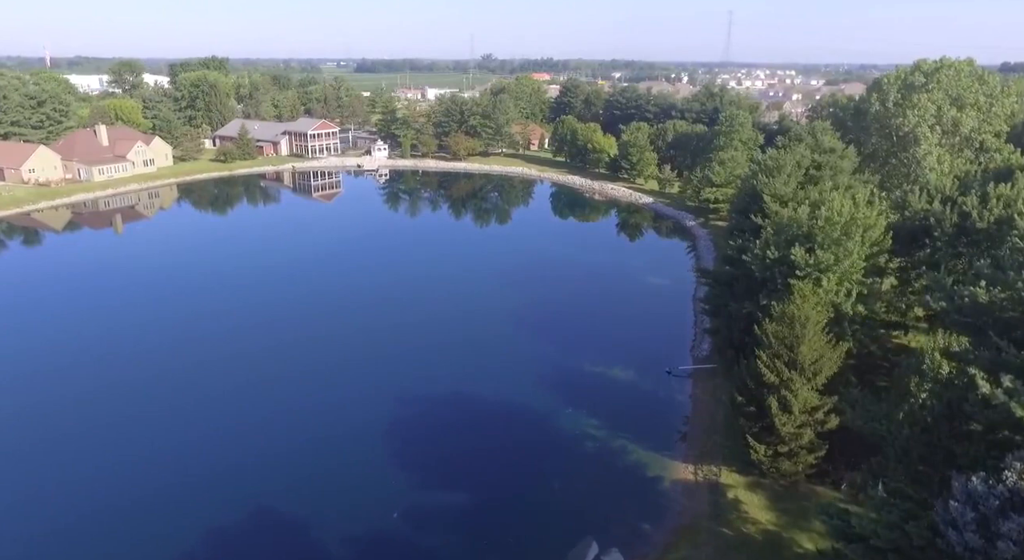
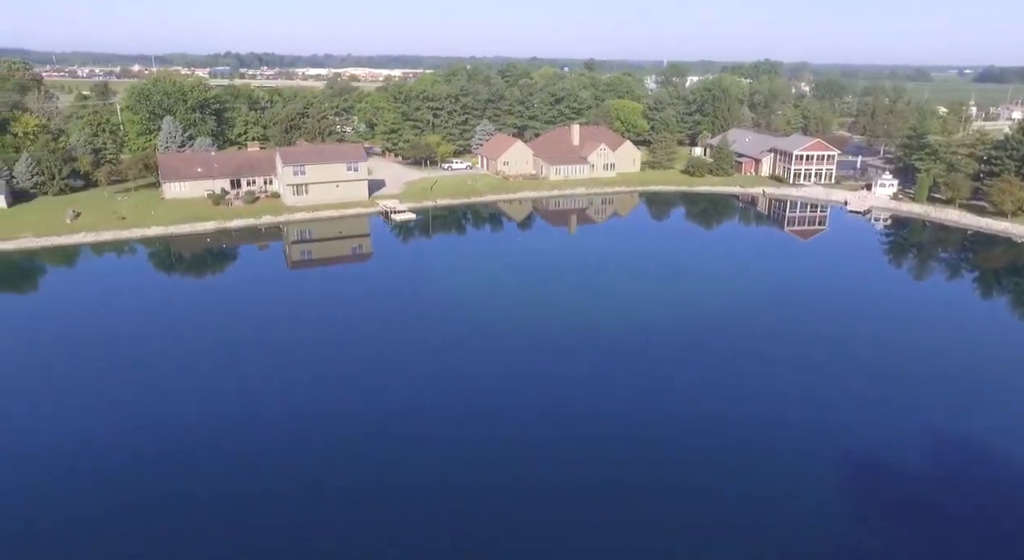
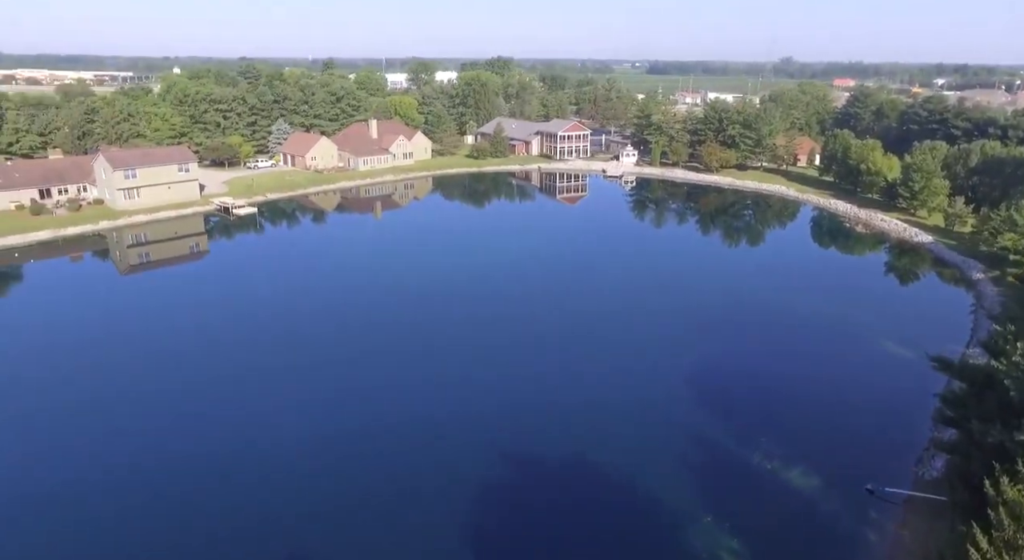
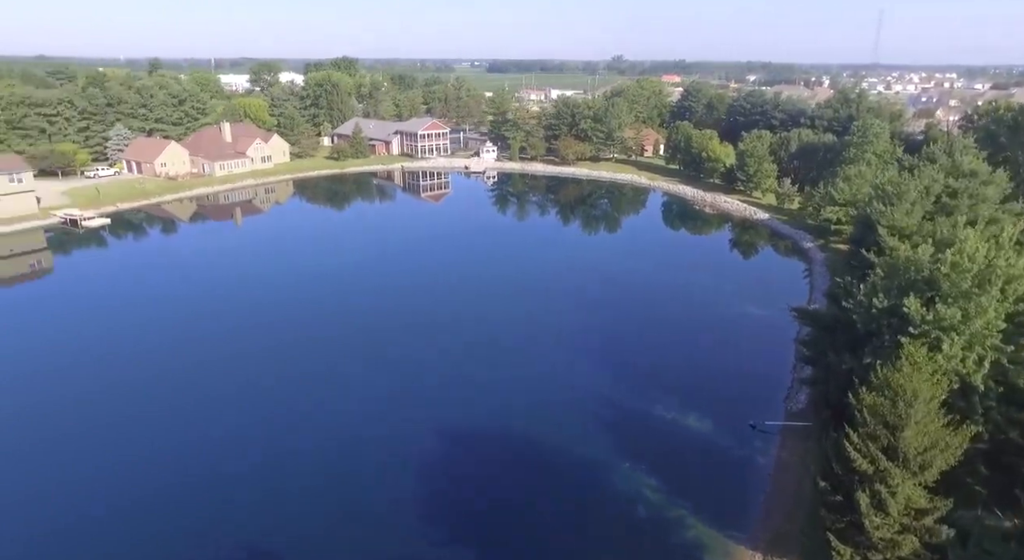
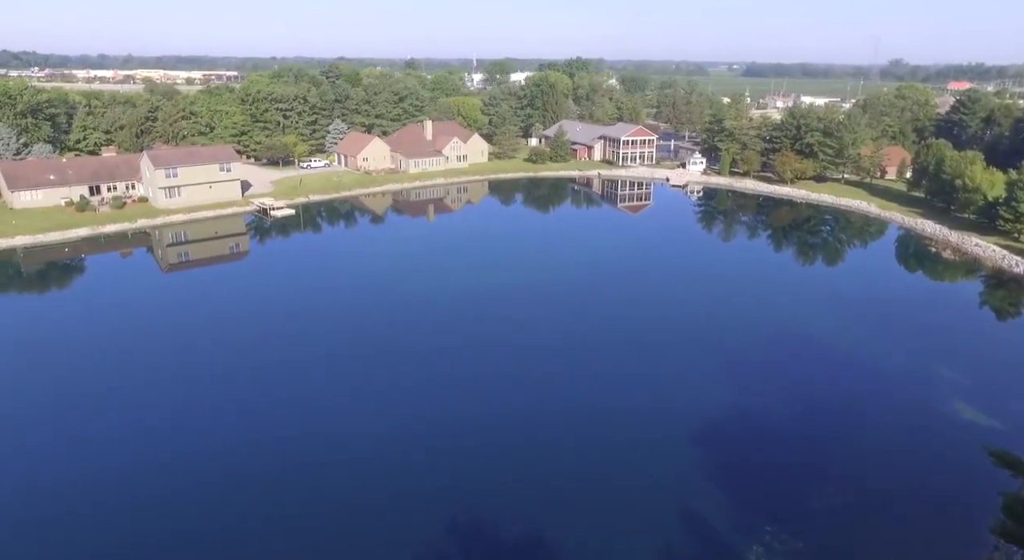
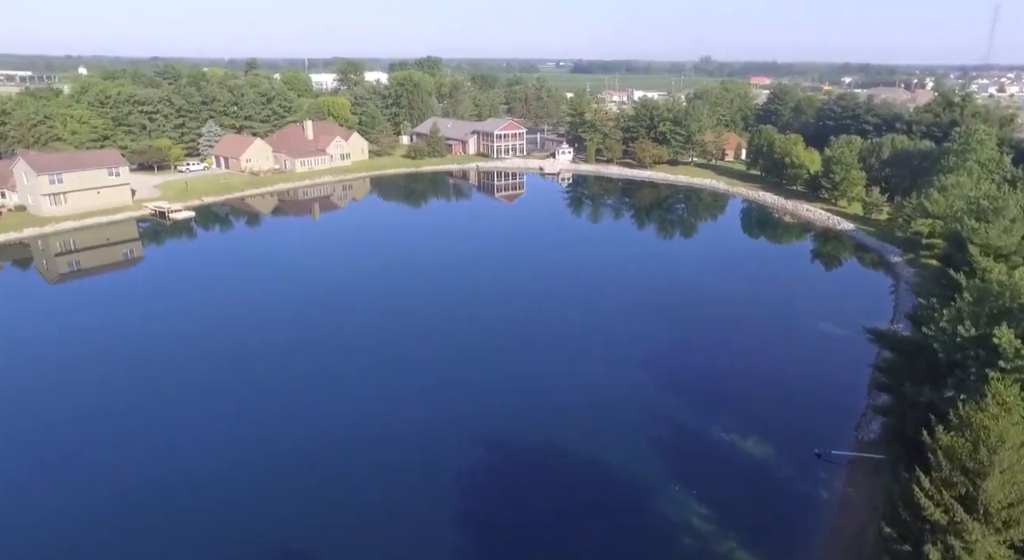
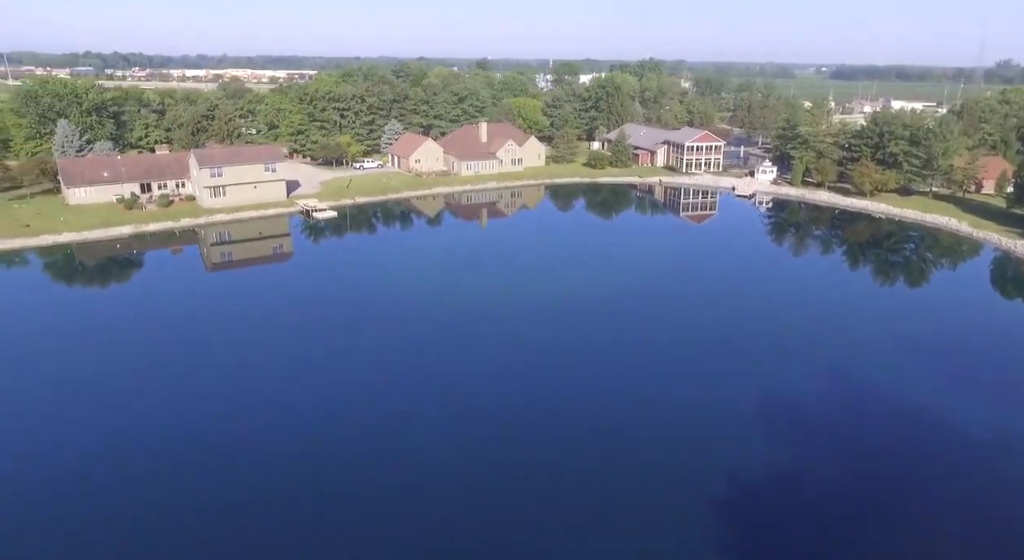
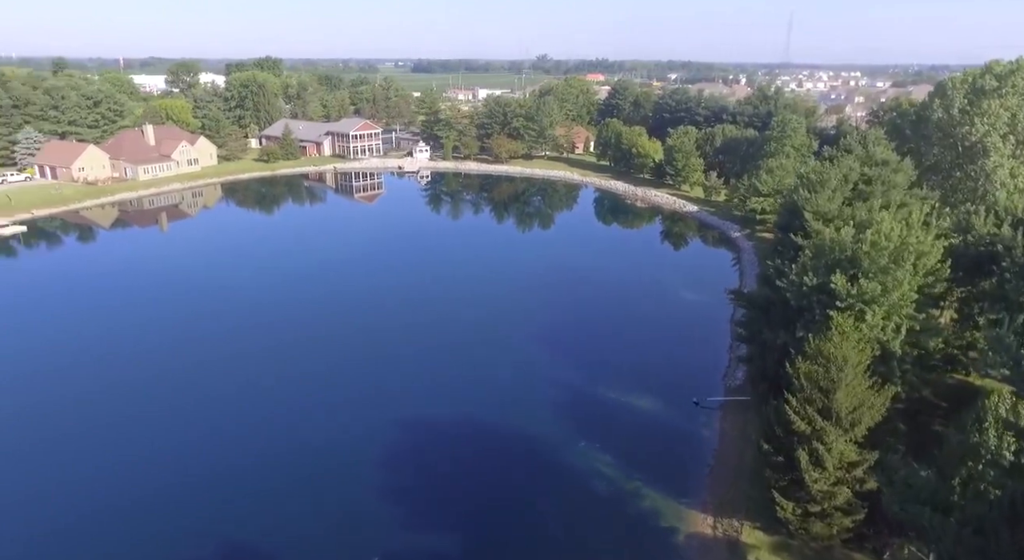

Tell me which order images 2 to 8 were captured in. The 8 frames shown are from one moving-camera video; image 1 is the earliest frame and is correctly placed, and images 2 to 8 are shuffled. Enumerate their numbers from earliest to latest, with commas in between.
8, 4, 6, 3, 5, 7, 2
